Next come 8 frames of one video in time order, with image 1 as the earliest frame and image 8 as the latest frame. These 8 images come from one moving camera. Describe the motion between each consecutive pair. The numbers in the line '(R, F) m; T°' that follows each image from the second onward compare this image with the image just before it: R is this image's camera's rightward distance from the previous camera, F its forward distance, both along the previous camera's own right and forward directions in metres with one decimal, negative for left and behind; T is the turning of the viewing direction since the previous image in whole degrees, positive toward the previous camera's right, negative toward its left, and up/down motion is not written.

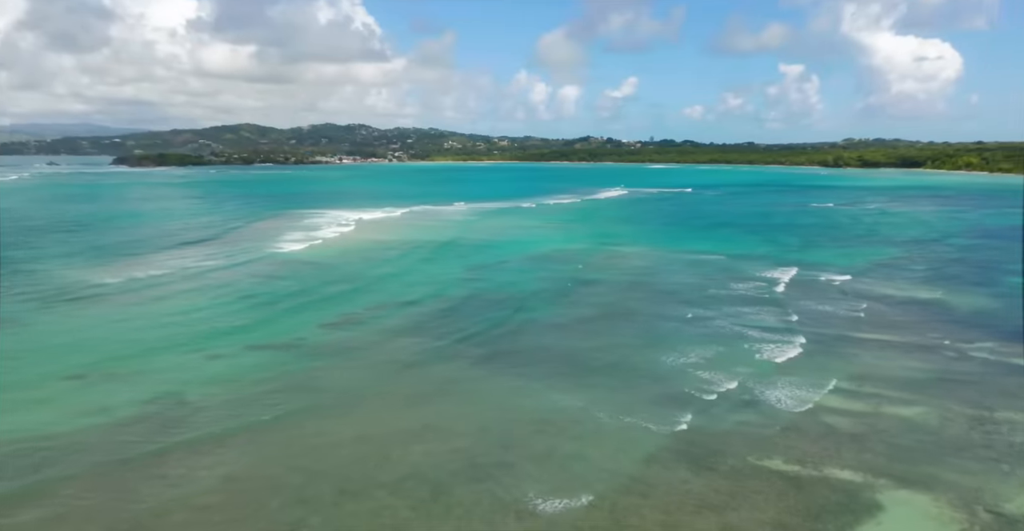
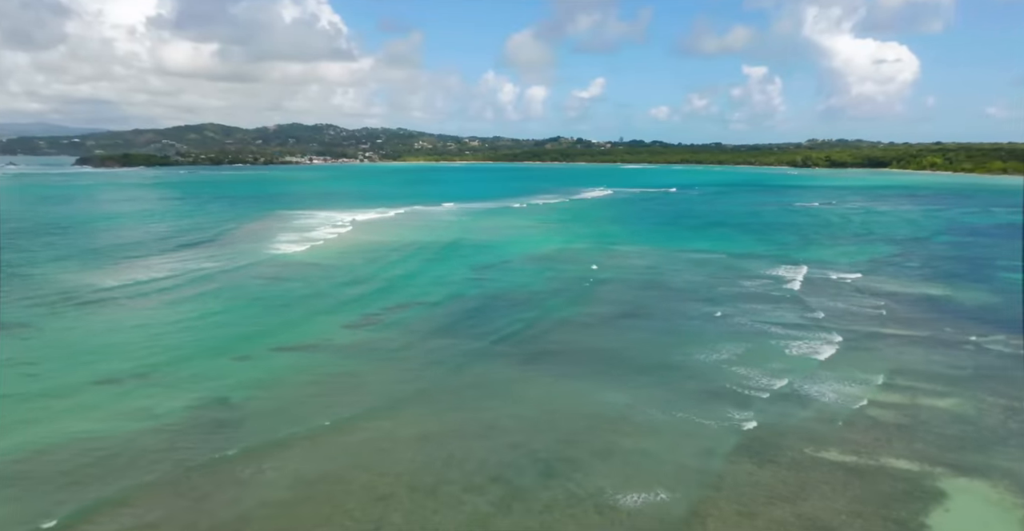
(-1.3, -0.1) m; +2°
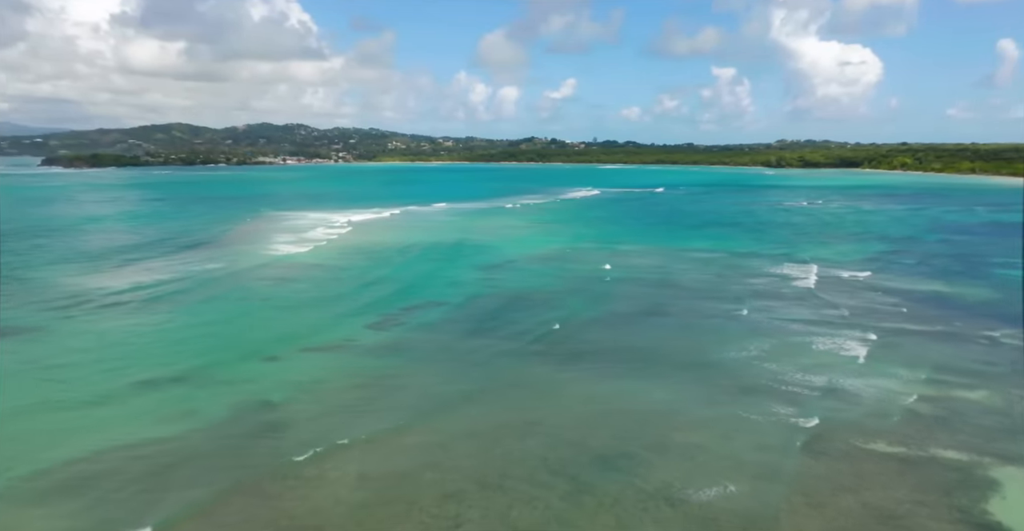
(-1.2, -0.1) m; +2°
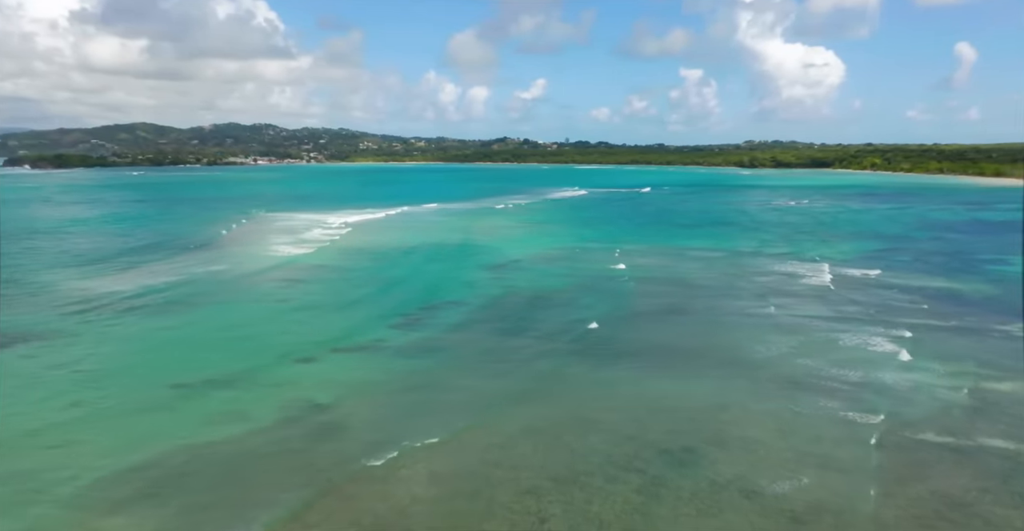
(-1.3, -0.1) m; +2°
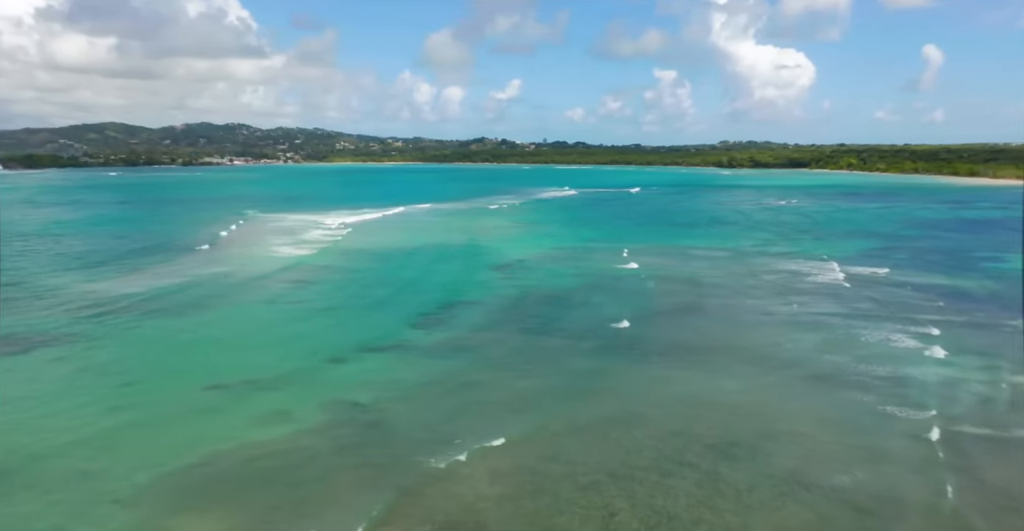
(-1.1, -0.1) m; +1°
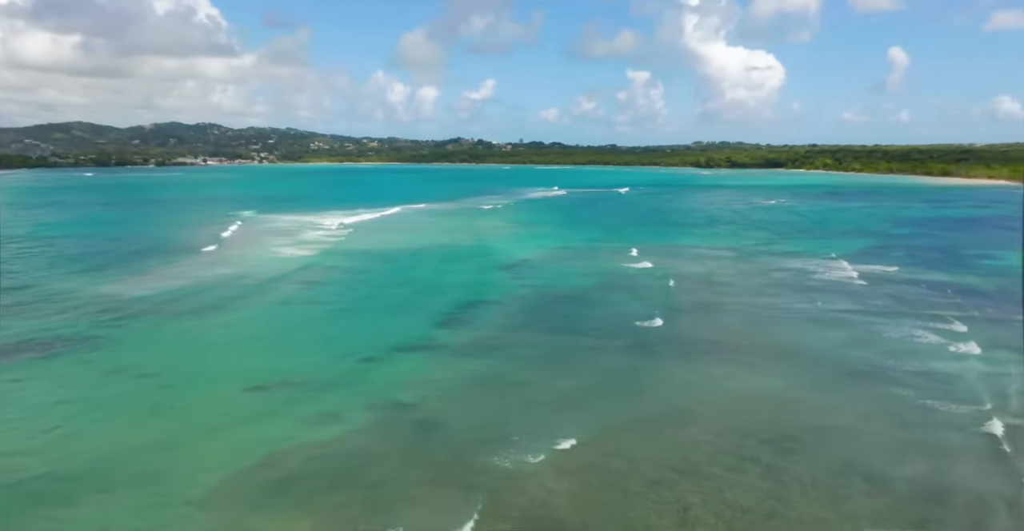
(-1.2, -0.1) m; +2°
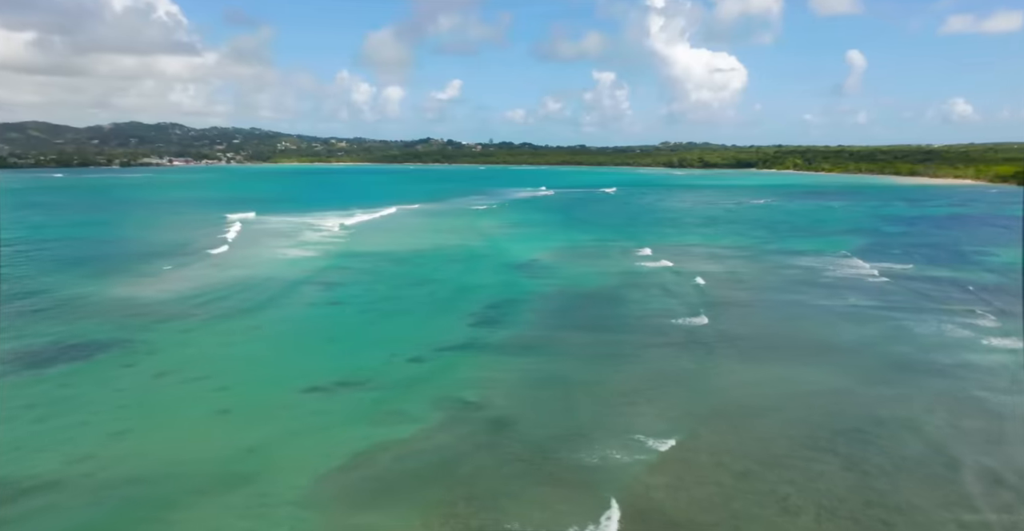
(-1.6, -0.1) m; +2°
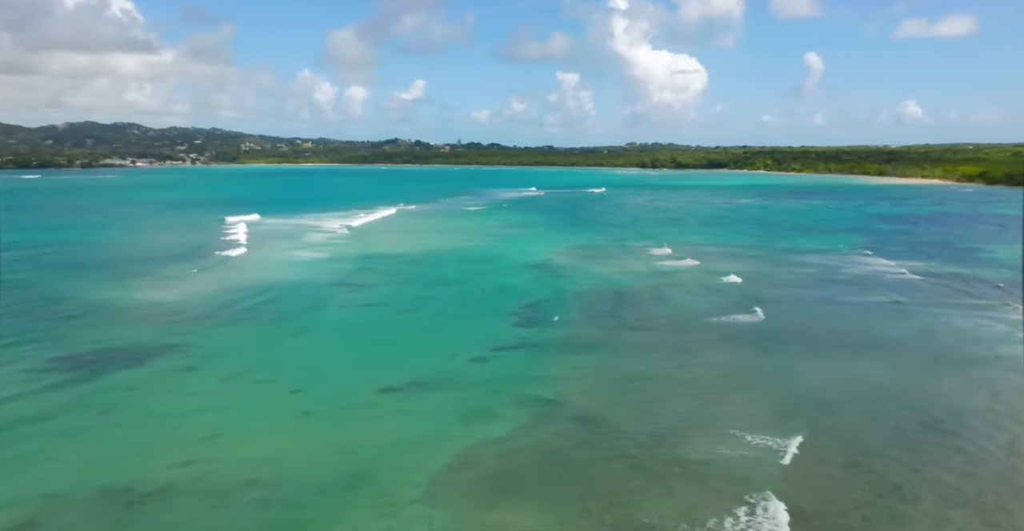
(-1.9, -0.1) m; +2°
